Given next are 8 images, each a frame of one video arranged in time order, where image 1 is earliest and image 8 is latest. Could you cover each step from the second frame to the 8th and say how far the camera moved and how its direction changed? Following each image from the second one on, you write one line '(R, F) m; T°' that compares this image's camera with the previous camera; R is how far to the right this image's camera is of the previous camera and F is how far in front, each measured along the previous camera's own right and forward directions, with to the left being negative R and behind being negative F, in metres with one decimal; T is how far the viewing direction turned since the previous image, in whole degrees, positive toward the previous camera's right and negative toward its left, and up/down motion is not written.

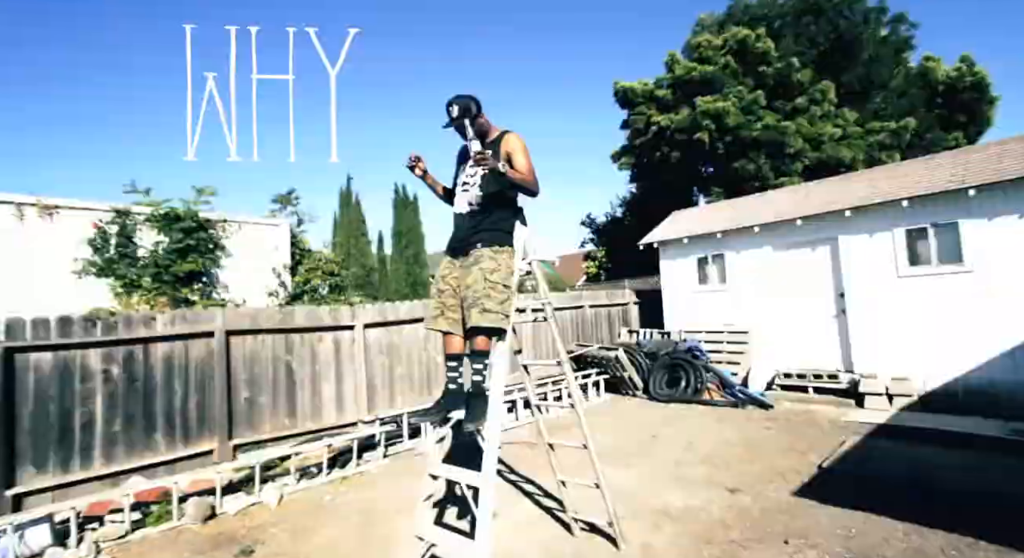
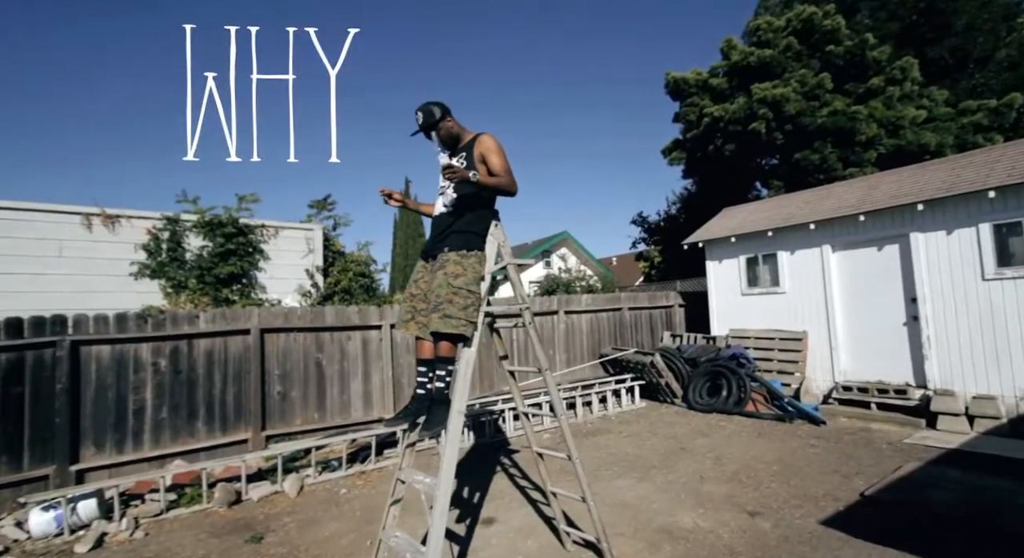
(+0.7, +0.1) m; -9°
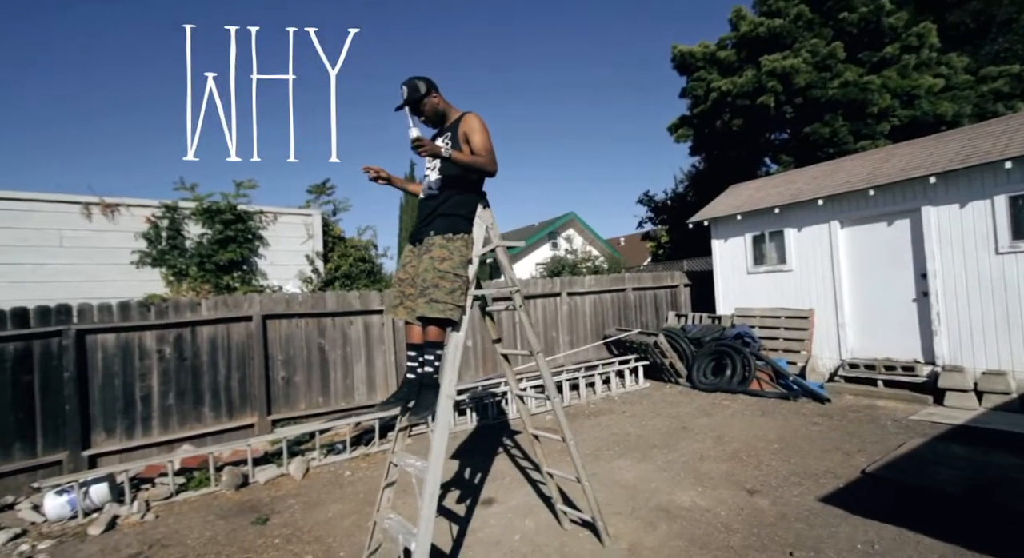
(+0.1, 0.0) m; -1°
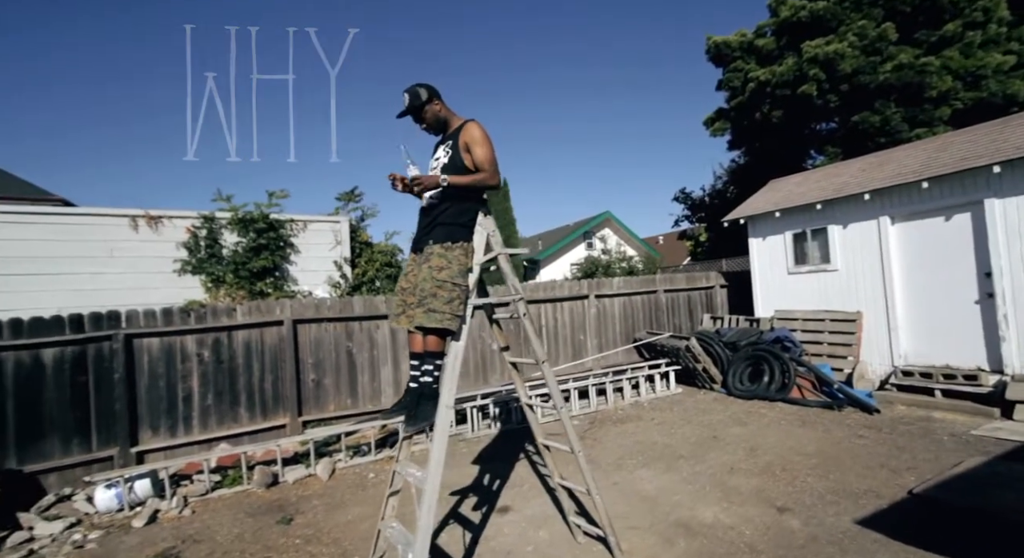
(+0.3, +0.1) m; -5°
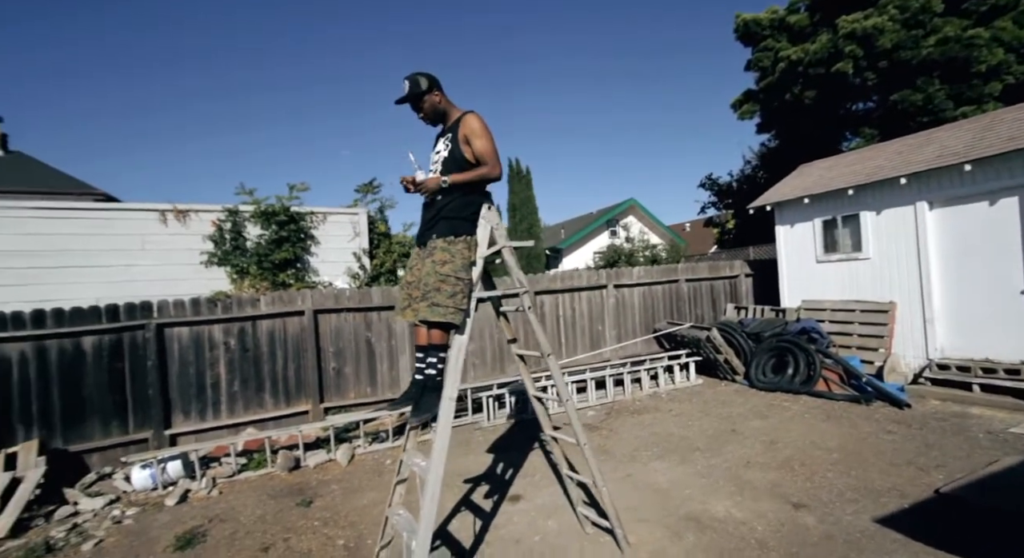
(+0.2, 0.0) m; -3°
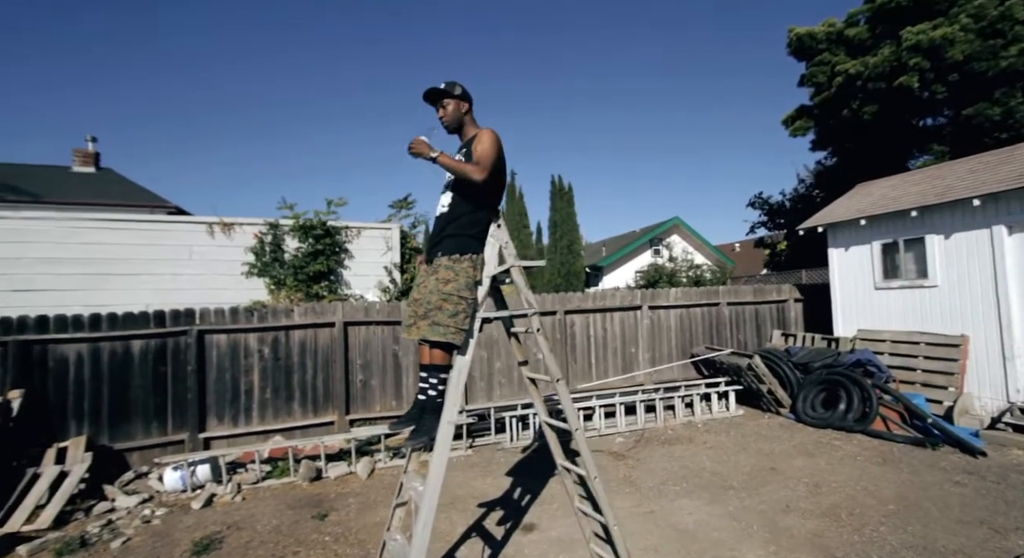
(+0.3, +0.1) m; -6°
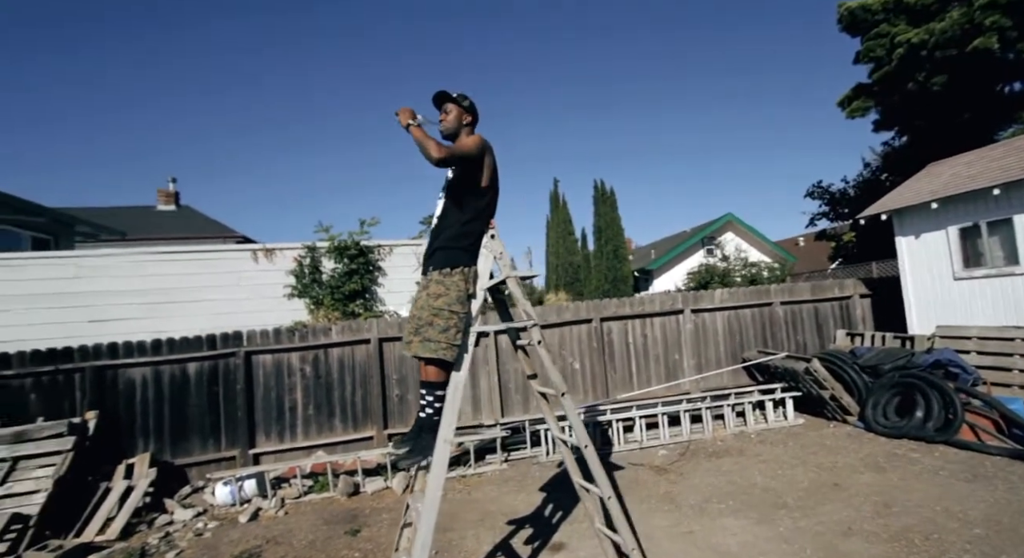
(+0.4, +0.2) m; -7°
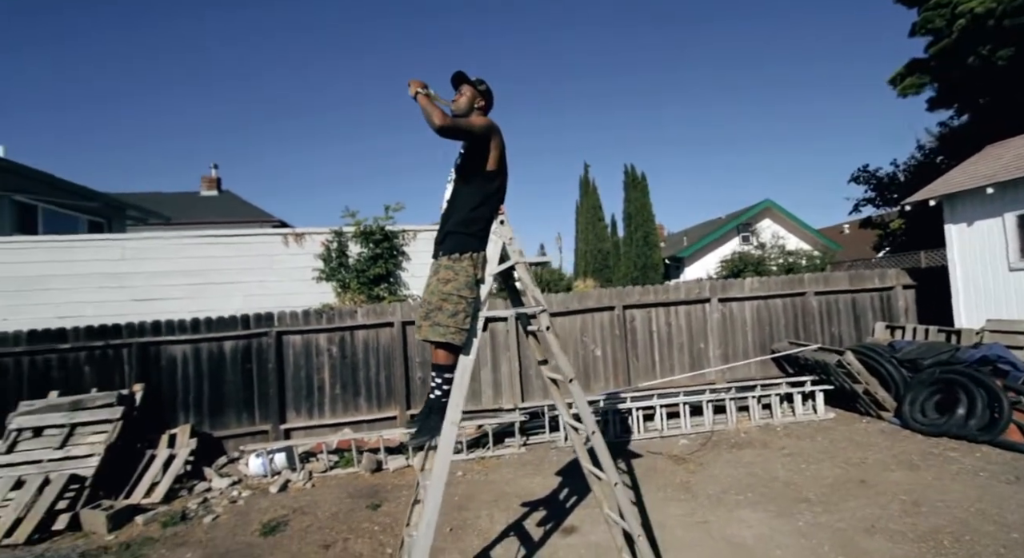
(+0.2, 0.0) m; -4°
